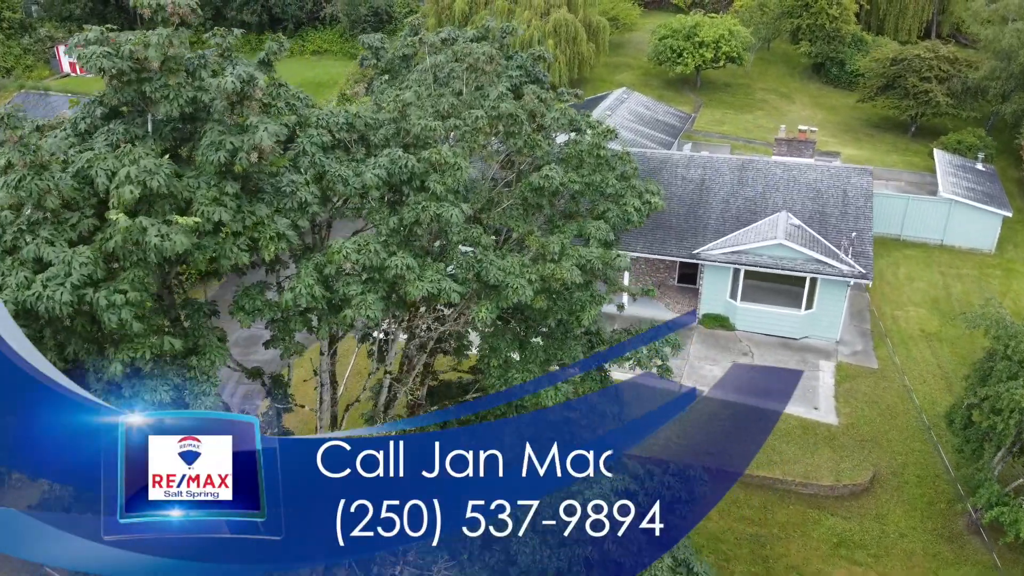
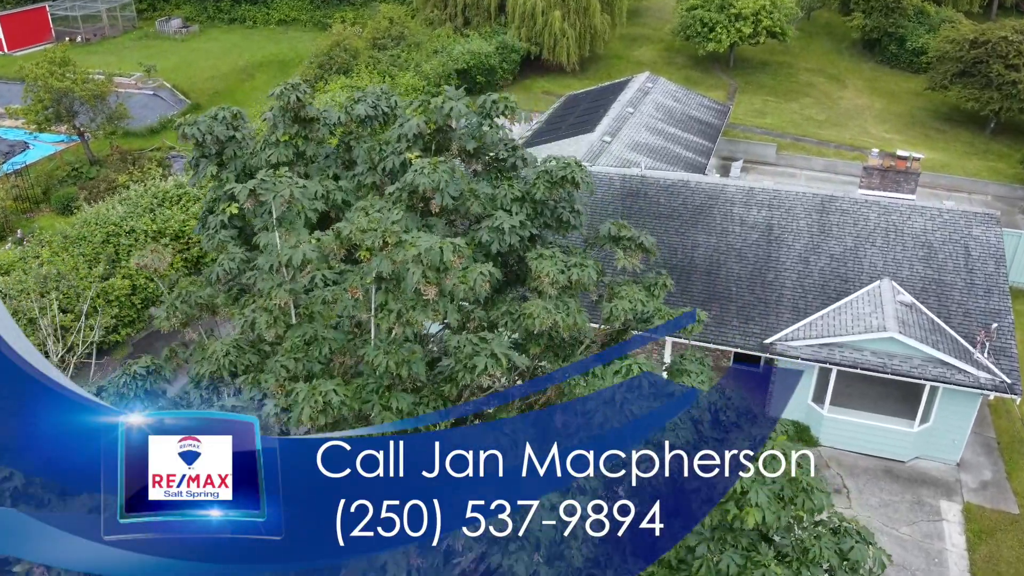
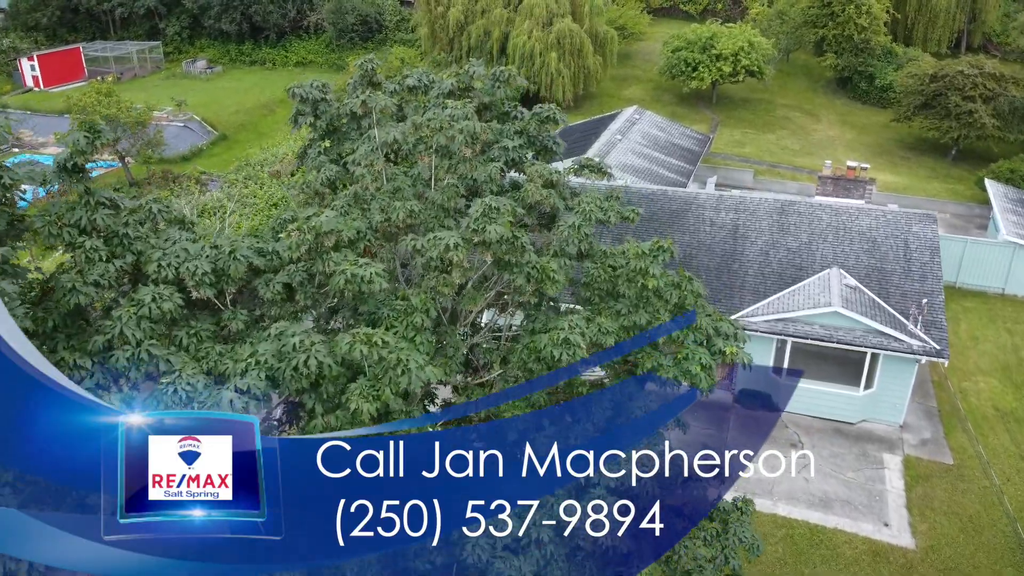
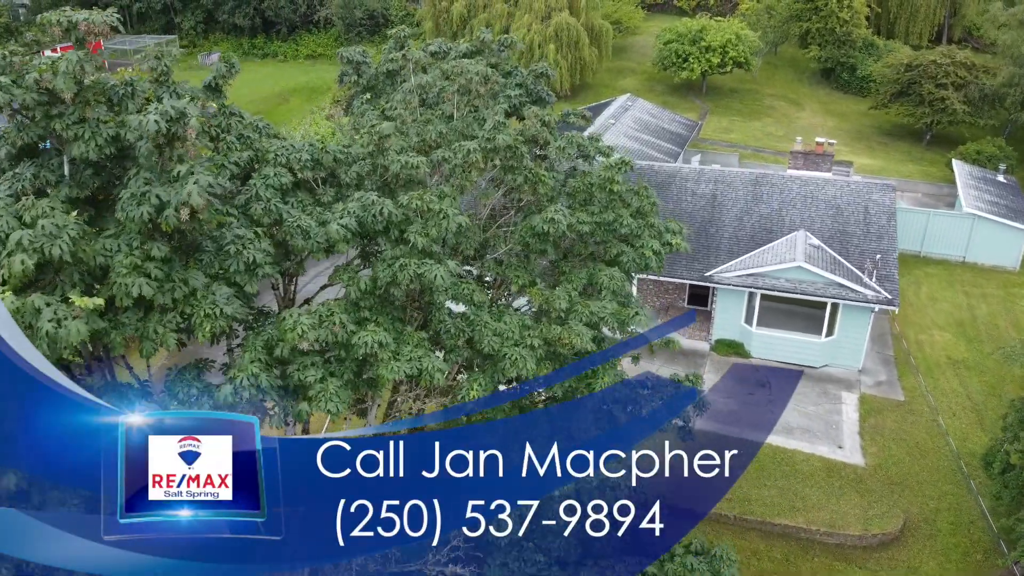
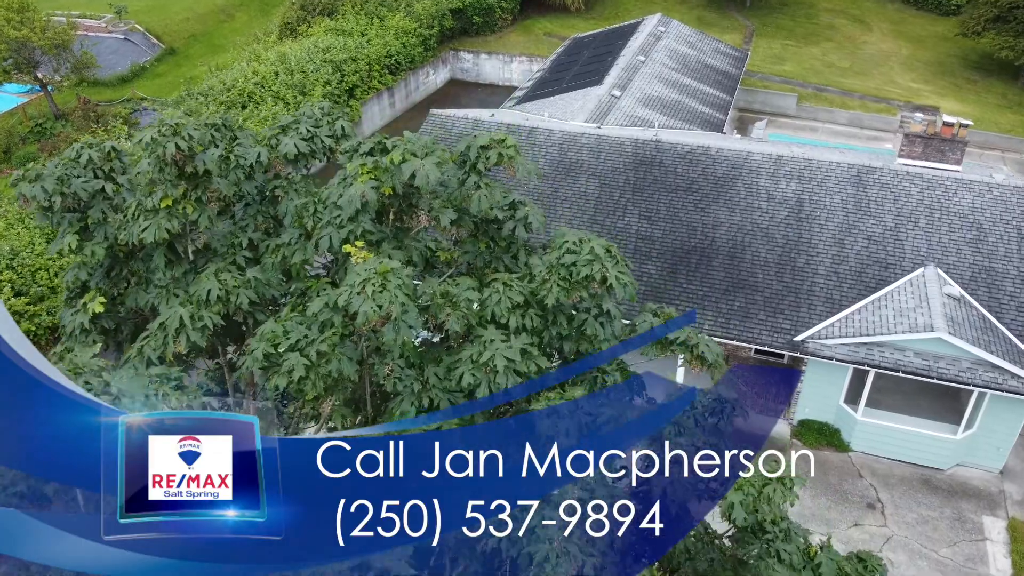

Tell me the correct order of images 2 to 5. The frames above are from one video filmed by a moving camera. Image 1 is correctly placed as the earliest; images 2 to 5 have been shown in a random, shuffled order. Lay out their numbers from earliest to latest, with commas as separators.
4, 3, 2, 5
